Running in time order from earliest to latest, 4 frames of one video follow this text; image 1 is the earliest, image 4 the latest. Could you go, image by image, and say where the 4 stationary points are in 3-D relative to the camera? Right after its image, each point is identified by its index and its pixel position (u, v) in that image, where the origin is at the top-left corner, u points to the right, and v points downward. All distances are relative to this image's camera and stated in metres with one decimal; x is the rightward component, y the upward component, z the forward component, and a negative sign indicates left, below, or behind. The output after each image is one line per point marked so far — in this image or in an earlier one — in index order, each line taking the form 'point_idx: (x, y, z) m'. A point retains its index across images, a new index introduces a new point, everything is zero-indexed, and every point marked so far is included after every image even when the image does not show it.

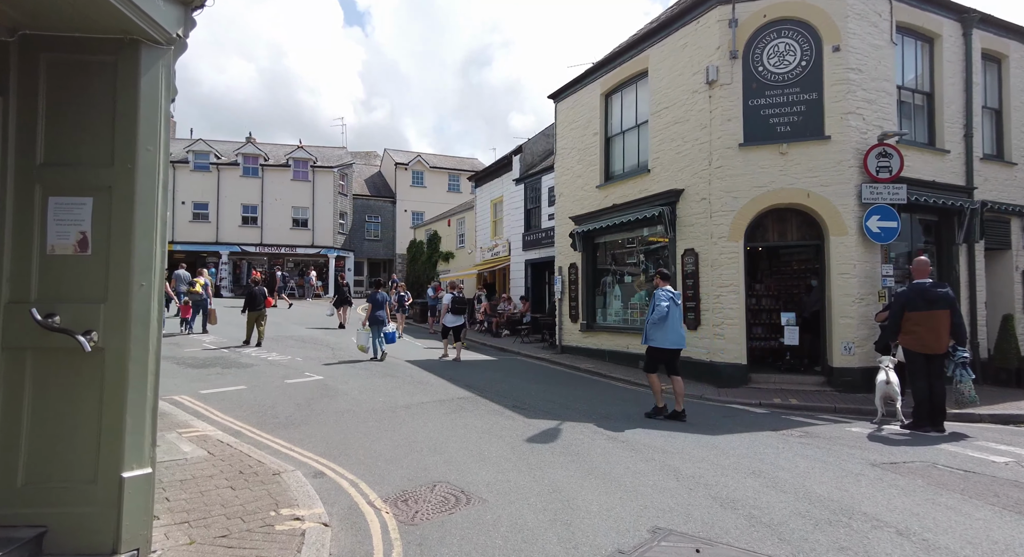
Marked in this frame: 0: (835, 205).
0: (+5.7, +1.3, +9.7) m
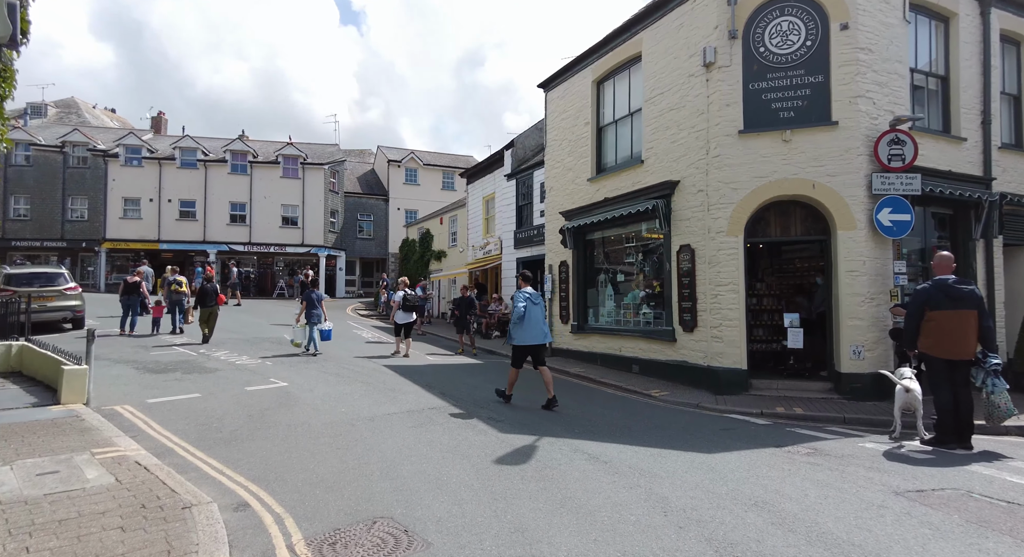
0: (+5.4, +1.3, +8.9) m
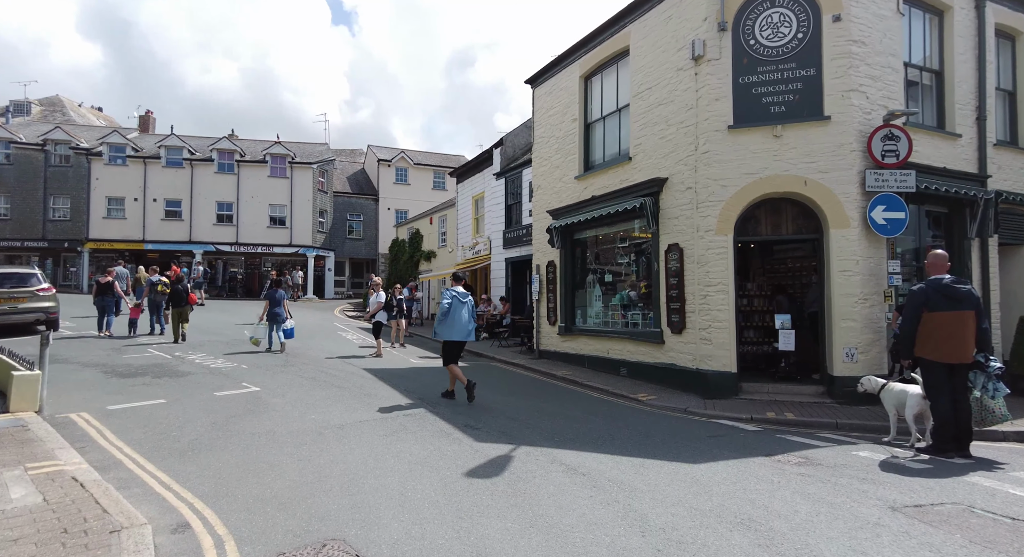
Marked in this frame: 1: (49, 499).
0: (+5.1, +1.3, +8.6) m
1: (-3.4, -1.6, +4.0) m
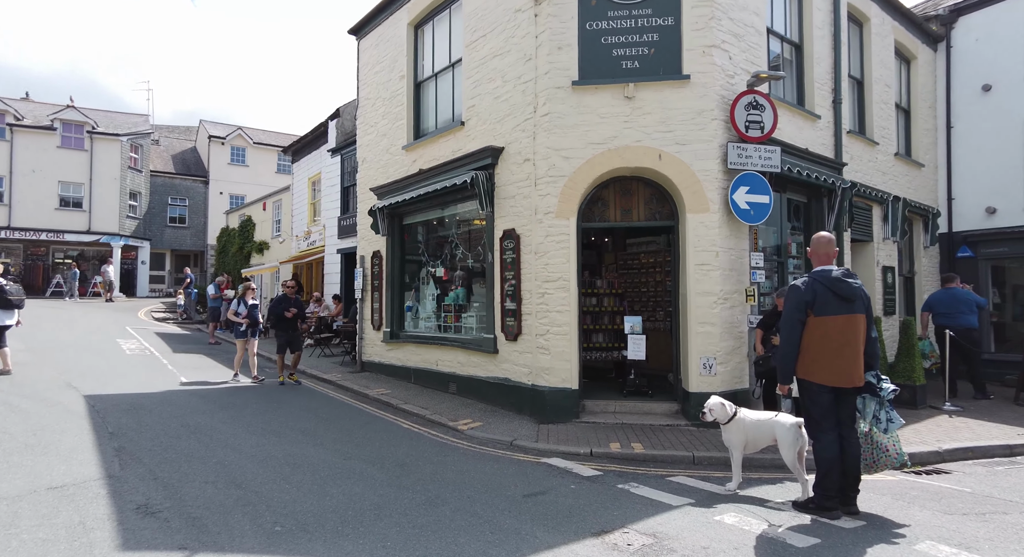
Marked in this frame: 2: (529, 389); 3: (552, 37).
0: (+2.4, +1.4, +7.1) m
1: (-4.9, -1.5, +0.7) m
2: (+0.3, -1.5, +7.4) m
3: (+0.6, +3.3, +7.4) m
